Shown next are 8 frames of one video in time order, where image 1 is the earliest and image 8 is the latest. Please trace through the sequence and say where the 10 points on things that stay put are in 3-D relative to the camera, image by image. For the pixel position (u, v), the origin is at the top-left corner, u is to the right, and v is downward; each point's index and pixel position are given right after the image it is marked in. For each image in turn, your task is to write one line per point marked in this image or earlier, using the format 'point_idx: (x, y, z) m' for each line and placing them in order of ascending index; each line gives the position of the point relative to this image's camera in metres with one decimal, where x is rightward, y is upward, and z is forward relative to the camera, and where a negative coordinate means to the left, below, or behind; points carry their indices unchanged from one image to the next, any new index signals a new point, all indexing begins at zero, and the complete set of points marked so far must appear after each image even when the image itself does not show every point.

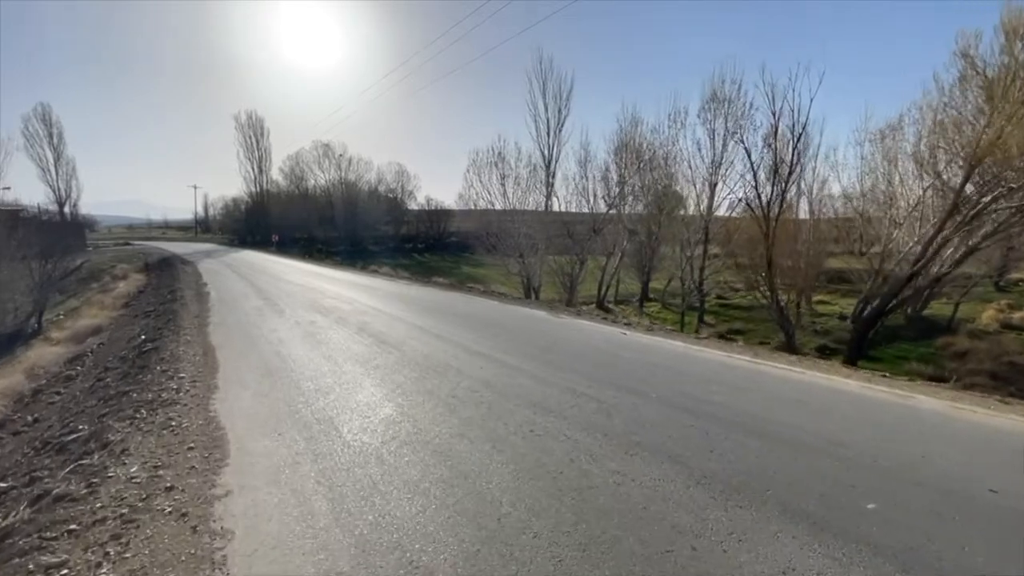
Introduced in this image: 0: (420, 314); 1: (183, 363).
0: (-2.9, -0.7, +14.0) m
1: (-5.9, -1.4, +8.2) m
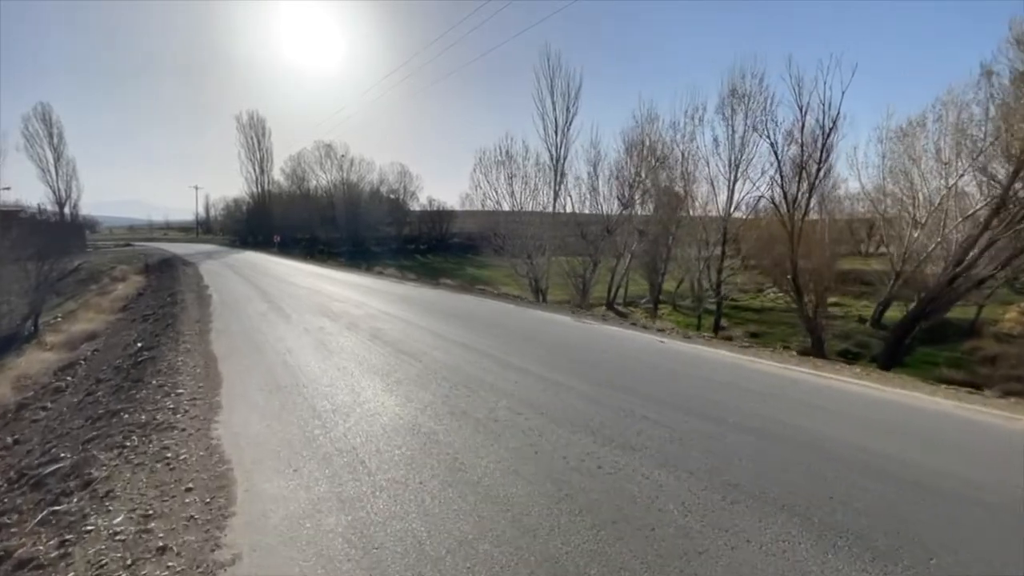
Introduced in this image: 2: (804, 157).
0: (-2.3, -0.8, +13.1) m
1: (-5.3, -1.4, +7.4) m
2: (+11.9, +5.4, +18.6) m
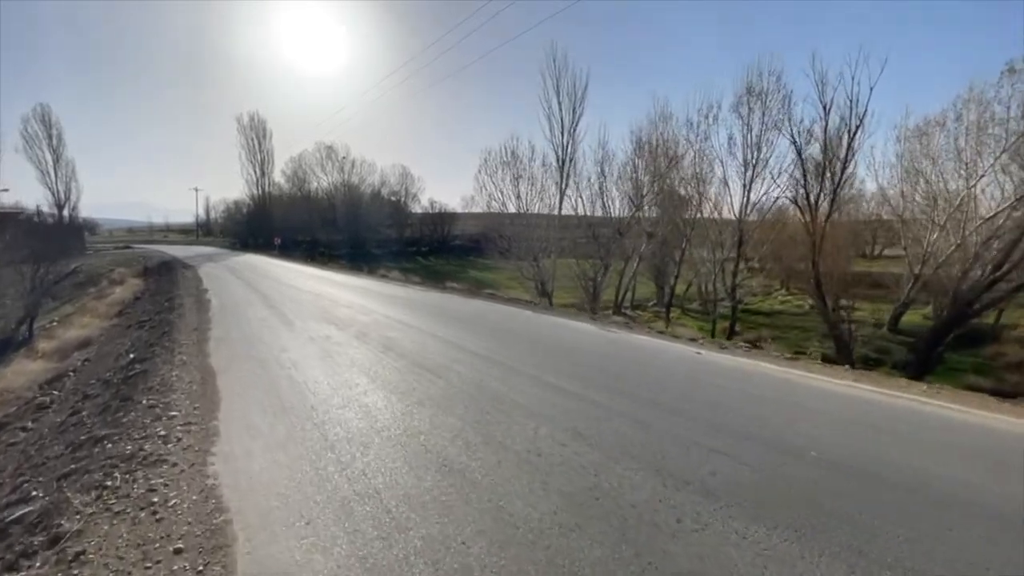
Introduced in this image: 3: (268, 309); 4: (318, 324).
0: (-1.9, -1.0, +12.4) m
1: (-4.8, -1.6, +6.6) m
2: (+12.3, +5.2, +17.9) m
3: (-7.6, -0.7, +14.4) m
4: (-5.0, -0.9, +11.8) m
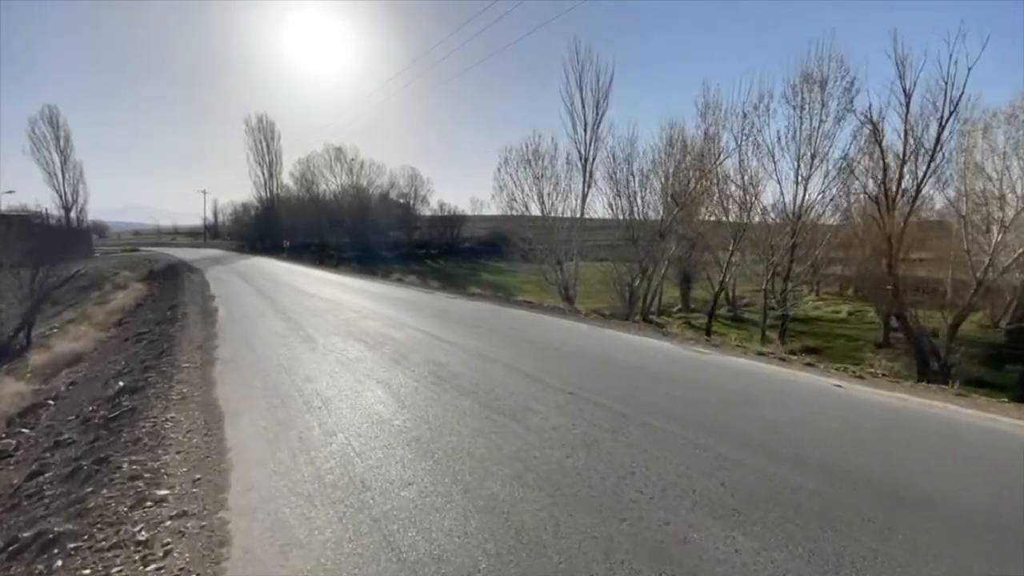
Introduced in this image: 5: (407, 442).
0: (-0.6, -1.2, +10.5) m
1: (-3.6, -1.7, +4.8) m
2: (+13.7, +4.9, +15.9) m
3: (-6.3, -0.9, +12.6) m
4: (-3.7, -1.1, +9.9) m
5: (-1.1, -1.6, +4.9) m
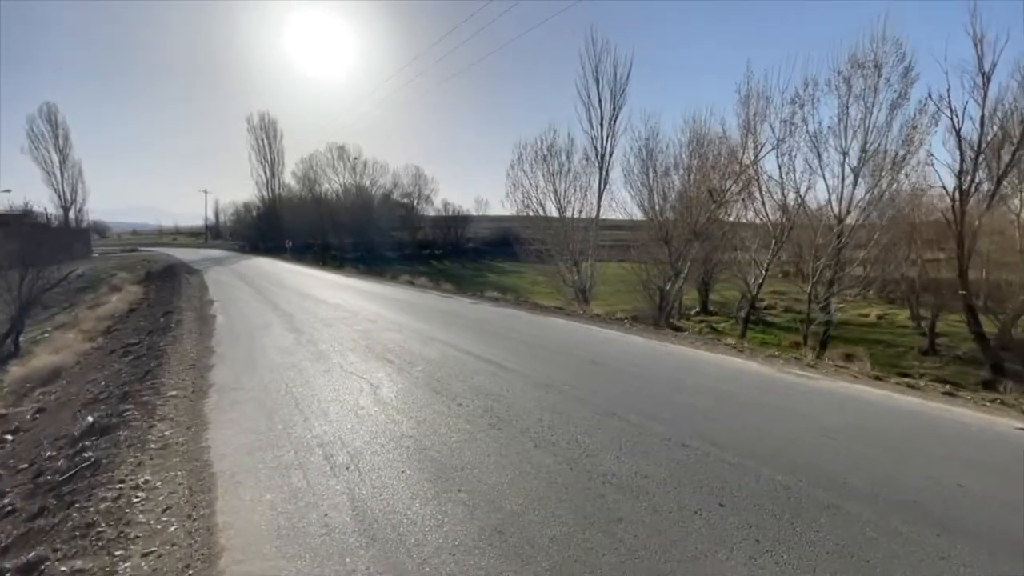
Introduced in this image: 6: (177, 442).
0: (+0.4, -1.3, +8.9) m
1: (-2.6, -1.9, +3.2) m
2: (+14.7, +4.8, +14.2) m
3: (-5.3, -1.1, +11.0) m
4: (-2.7, -1.3, +8.3) m
5: (-0.2, -1.8, +3.3) m
6: (-3.8, -1.7, +5.2) m
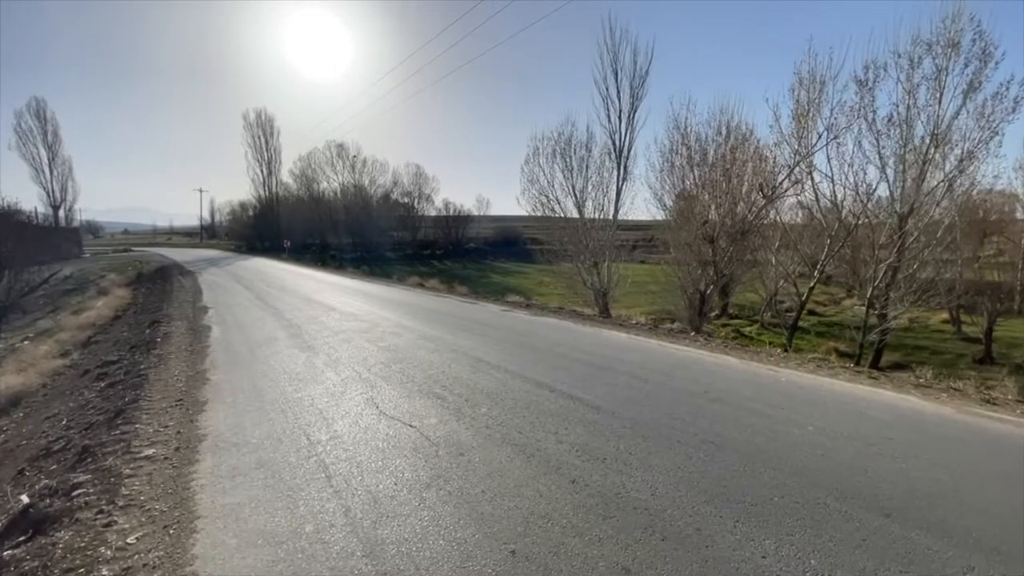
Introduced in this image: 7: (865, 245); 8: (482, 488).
0: (+1.6, -1.5, +7.0) m
1: (-1.4, -2.1, +1.2) m
2: (+15.8, +4.6, +12.4) m
3: (-4.1, -1.2, +9.0) m
4: (-1.5, -1.5, +6.4) m
5: (+1.0, -2.0, +1.4) m
6: (-2.6, -1.9, +3.2) m
7: (+14.9, +1.8, +19.3) m
8: (-0.2, -1.7, +4.0) m
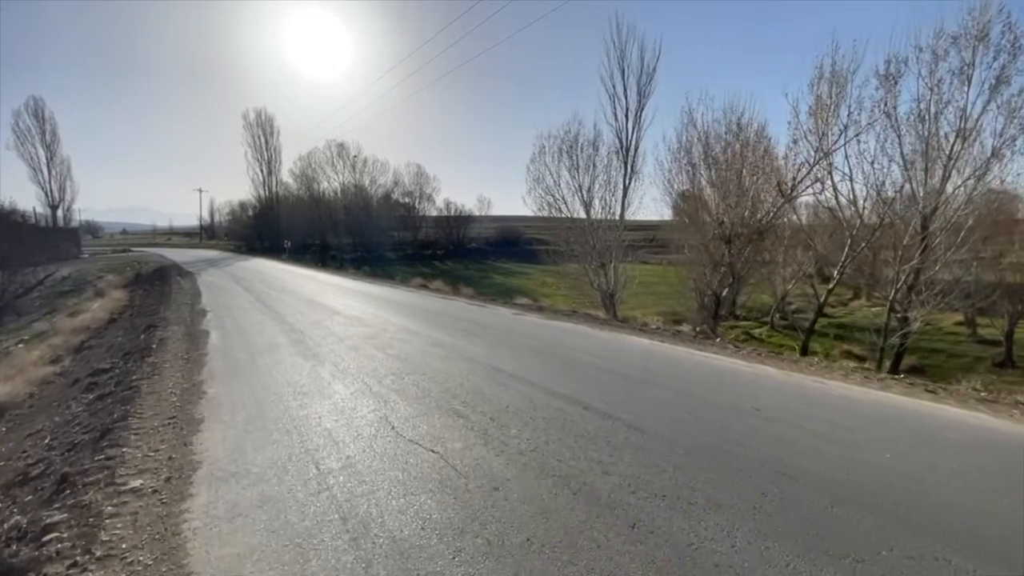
0: (+2.0, -1.6, +6.3) m
1: (-1.0, -2.1, +0.6) m
2: (+16.2, +4.5, +11.8) m
3: (-3.8, -1.3, +8.4) m
4: (-1.1, -1.5, +5.7) m
5: (+1.4, -2.0, +0.7) m
6: (-2.2, -2.0, +2.6) m
7: (+15.2, +1.7, +18.7) m
8: (+0.1, -1.8, +3.3) m
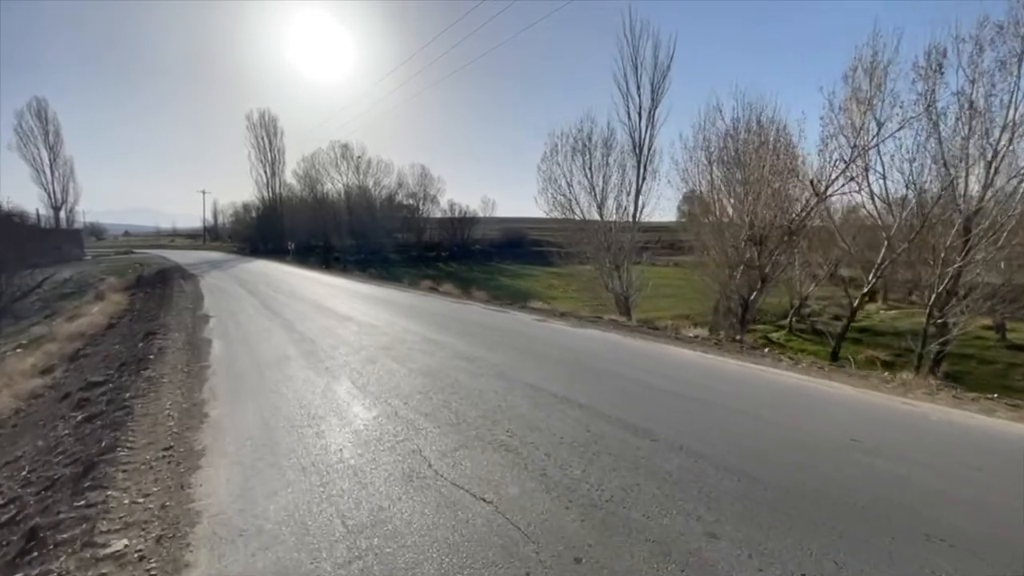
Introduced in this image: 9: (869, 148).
0: (+2.6, -1.7, +5.5) m
1: (-0.5, -2.2, -0.3) m
2: (+16.8, +4.4, +10.8) m
3: (-3.2, -1.4, +7.5) m
4: (-0.5, -1.6, +4.9) m
5: (+2.0, -2.1, -0.1) m
6: (-1.6, -2.1, +1.8) m
7: (+15.9, +1.6, +17.7) m
8: (+0.7, -1.9, +2.5) m
9: (+13.2, +5.5, +17.6) m
